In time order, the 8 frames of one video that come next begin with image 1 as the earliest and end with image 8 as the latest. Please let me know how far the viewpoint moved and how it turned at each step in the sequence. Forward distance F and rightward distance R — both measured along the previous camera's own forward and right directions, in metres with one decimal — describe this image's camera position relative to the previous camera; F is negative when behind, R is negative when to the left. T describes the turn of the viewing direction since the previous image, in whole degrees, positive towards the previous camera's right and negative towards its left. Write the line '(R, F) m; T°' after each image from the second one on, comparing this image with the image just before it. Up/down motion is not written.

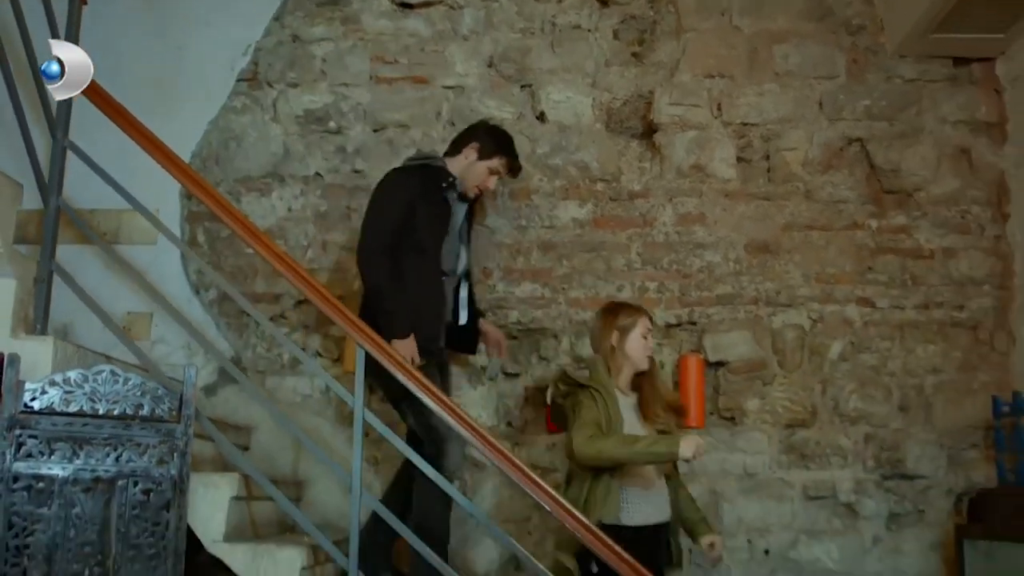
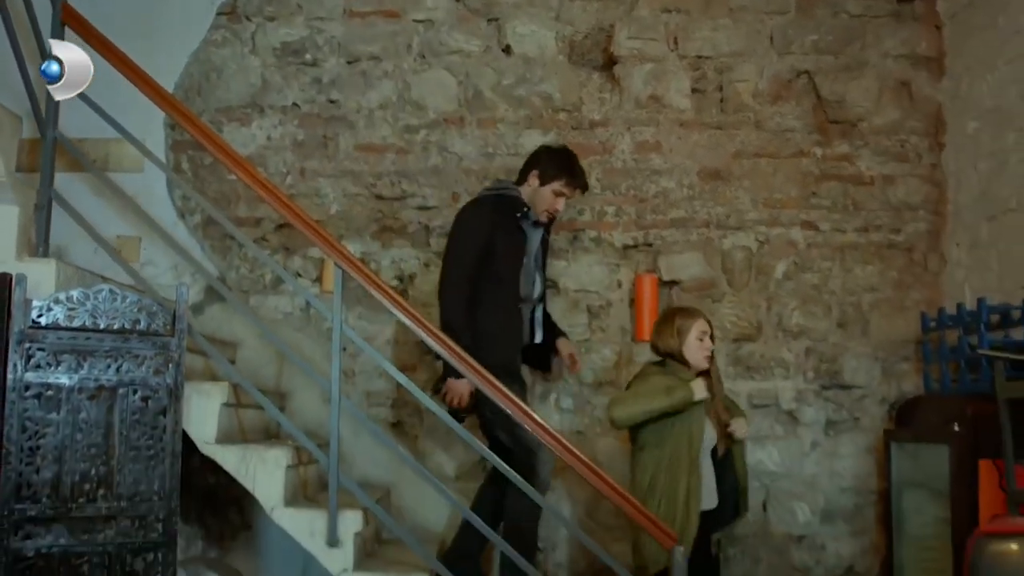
(0.0, -0.2) m; +1°
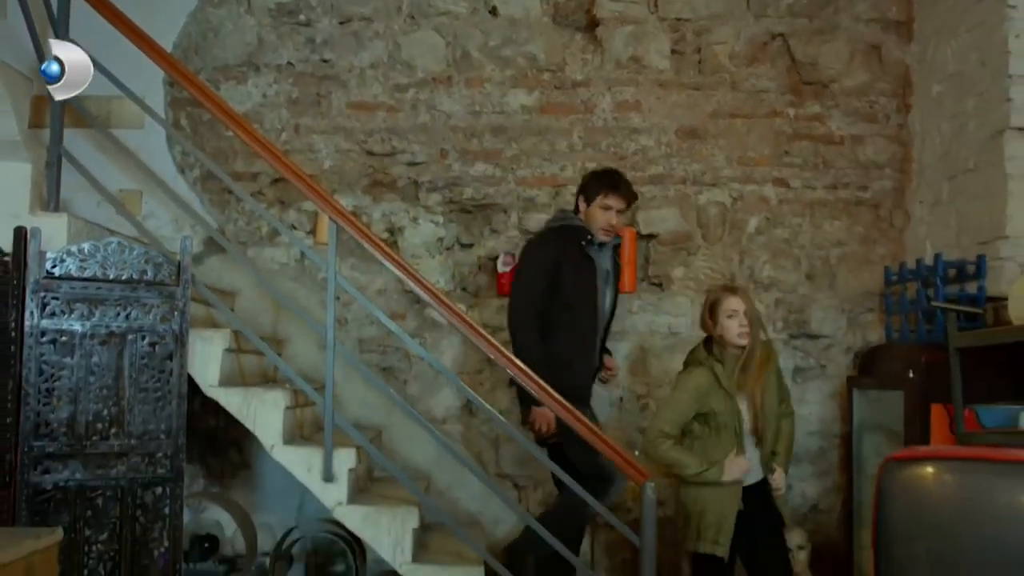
(0.0, -0.2) m; +1°
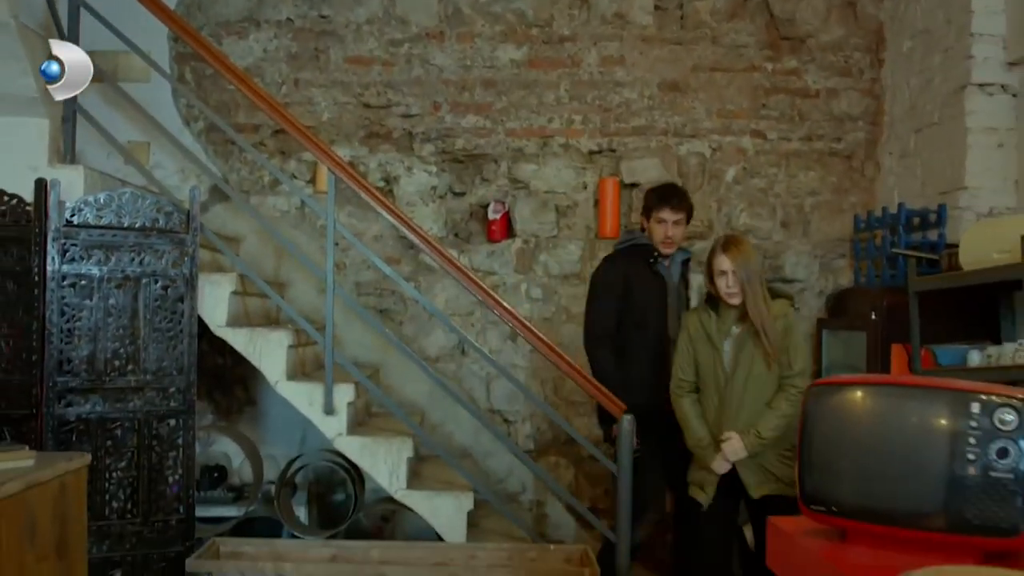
(0.0, -0.2) m; 0°
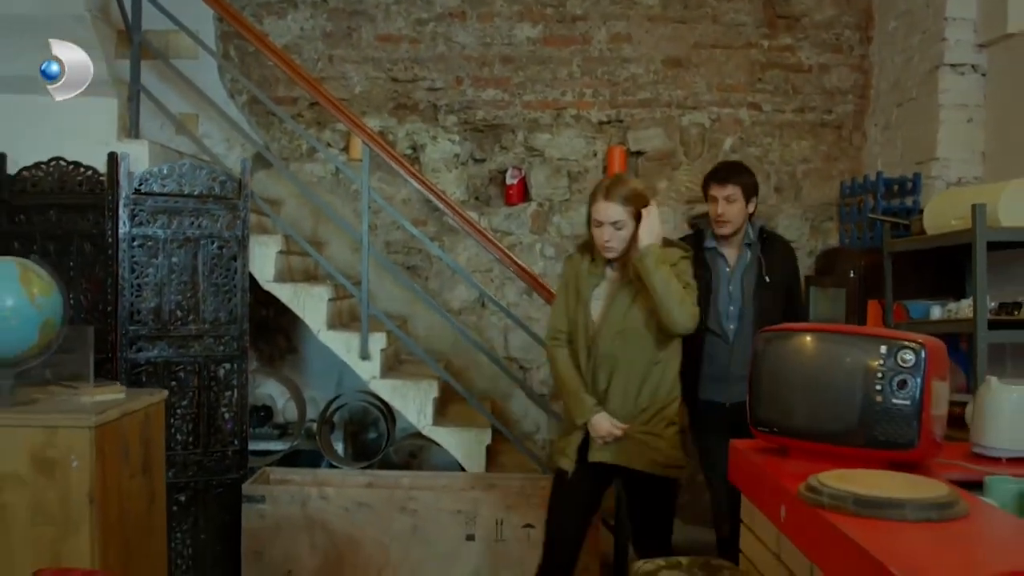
(0.0, -0.3) m; -1°
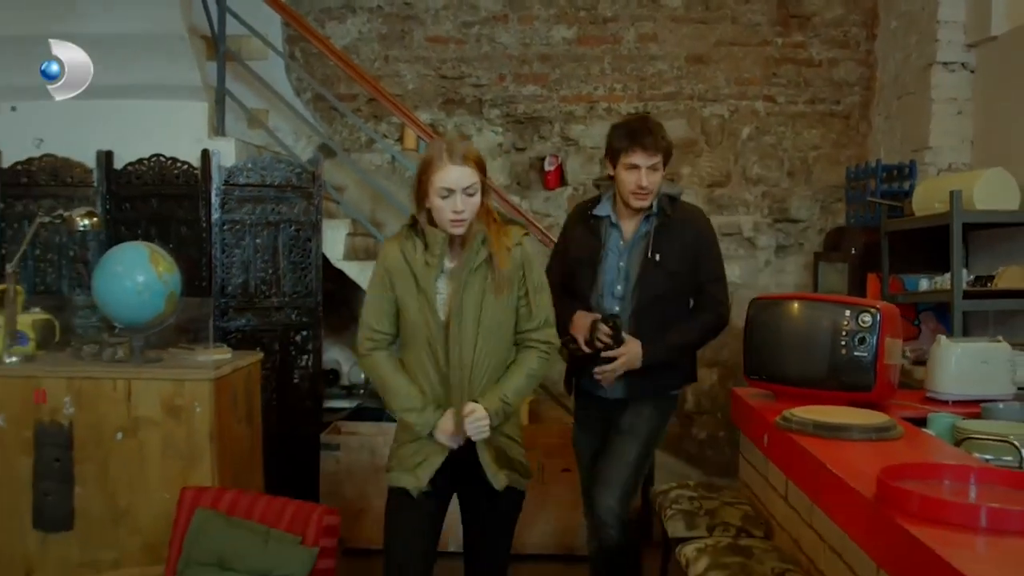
(0.0, -0.4) m; -2°
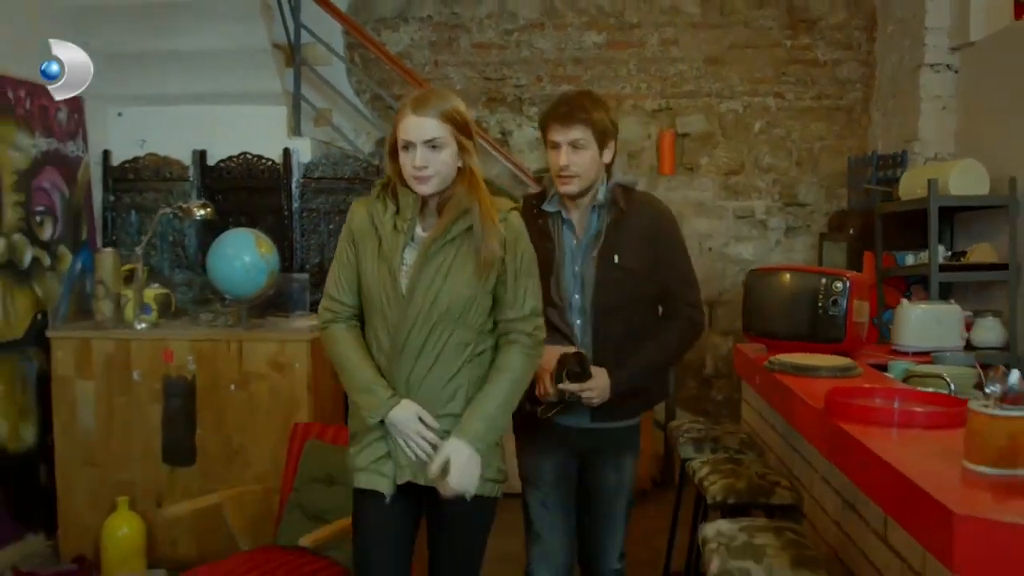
(0.0, -0.5) m; -1°
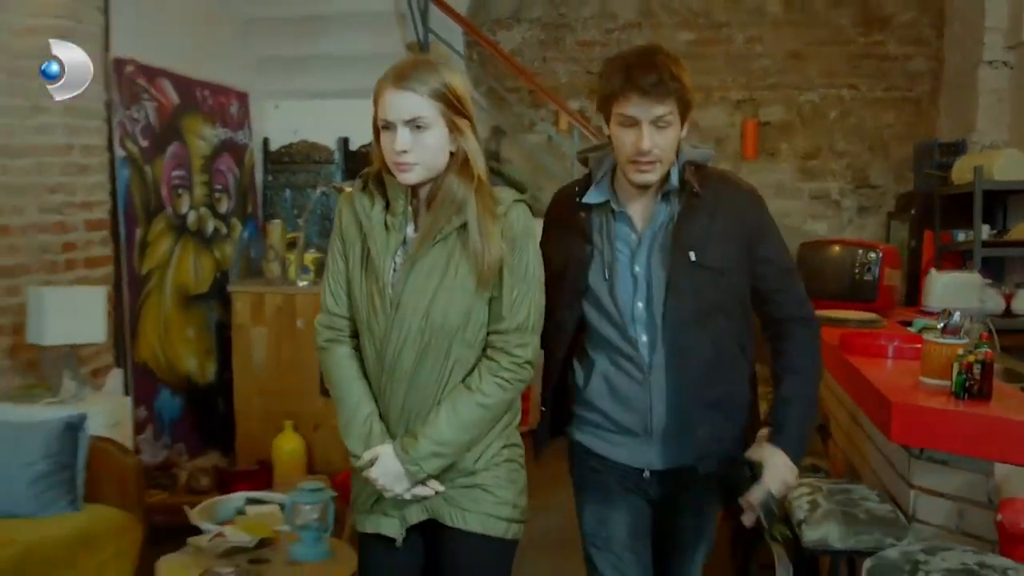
(0.0, -0.6) m; -5°
